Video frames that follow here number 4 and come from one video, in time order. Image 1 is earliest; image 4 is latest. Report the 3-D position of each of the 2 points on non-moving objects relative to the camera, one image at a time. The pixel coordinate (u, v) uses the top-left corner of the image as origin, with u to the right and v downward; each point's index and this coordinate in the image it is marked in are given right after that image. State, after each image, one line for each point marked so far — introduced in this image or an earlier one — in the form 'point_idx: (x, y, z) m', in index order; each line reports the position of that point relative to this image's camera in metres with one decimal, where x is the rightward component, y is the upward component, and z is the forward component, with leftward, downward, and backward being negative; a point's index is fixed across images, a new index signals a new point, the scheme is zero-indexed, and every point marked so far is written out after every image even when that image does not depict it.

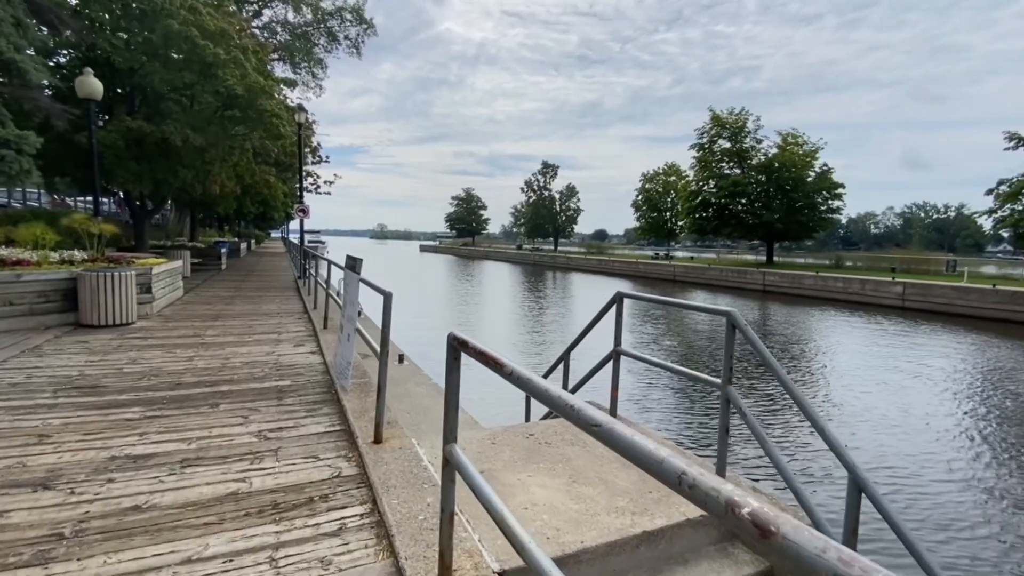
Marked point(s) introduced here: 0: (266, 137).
0: (-7.3, +4.5, +14.7) m
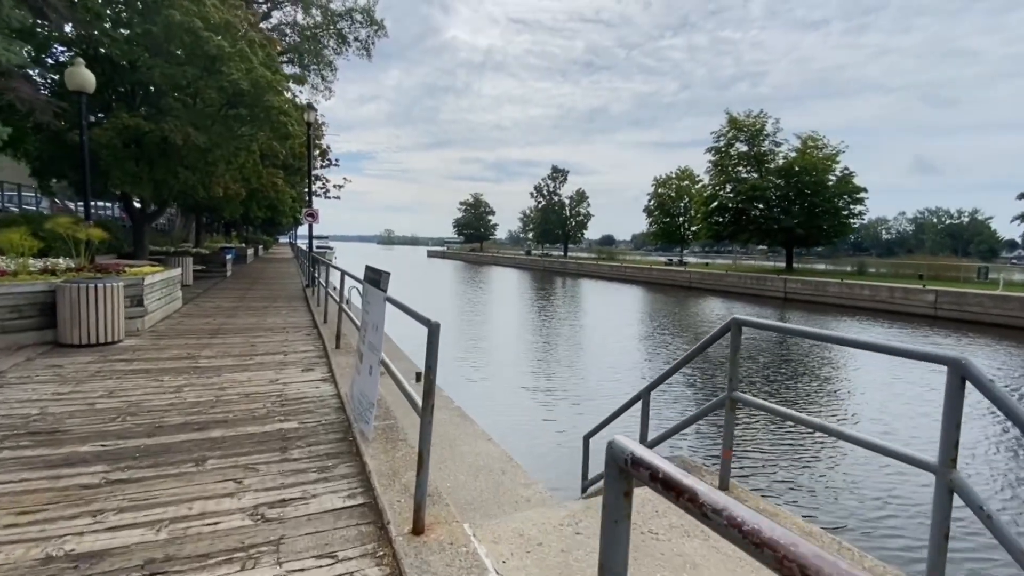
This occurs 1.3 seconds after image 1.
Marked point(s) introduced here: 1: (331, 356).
0: (-6.7, +4.2, +13.9) m
1: (-2.1, -0.8, +5.9) m
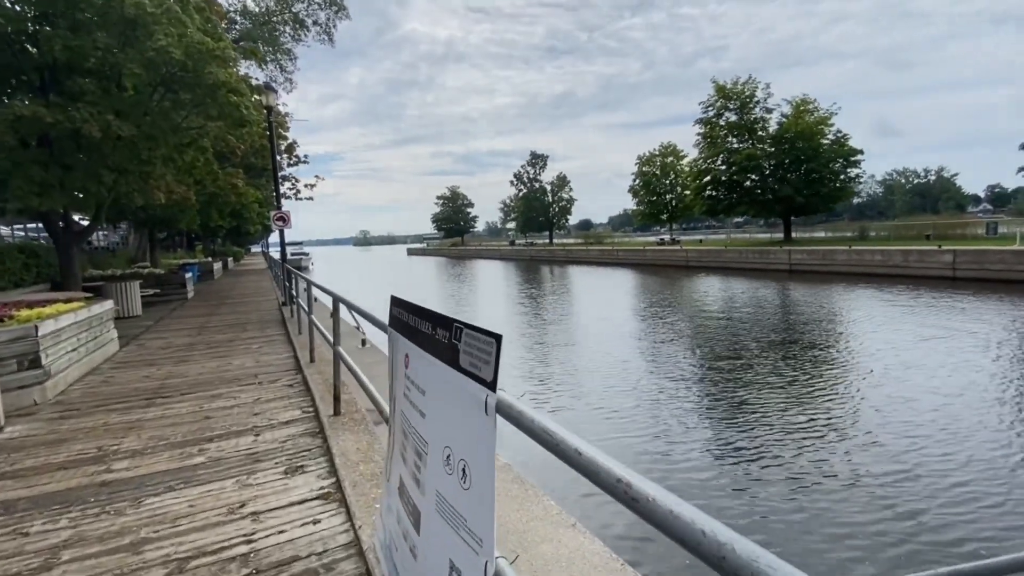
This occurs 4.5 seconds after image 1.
0: (-6.6, +3.7, +11.5) m
1: (-1.3, -1.1, +3.7) m
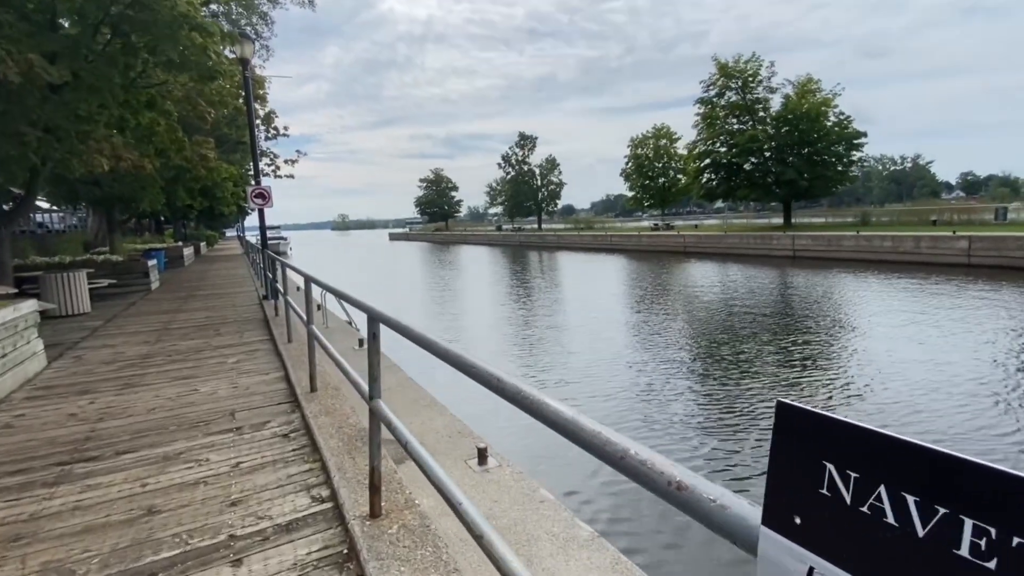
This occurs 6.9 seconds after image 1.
0: (-6.0, +3.9, +9.4) m
1: (-0.5, -1.2, +1.9) m
